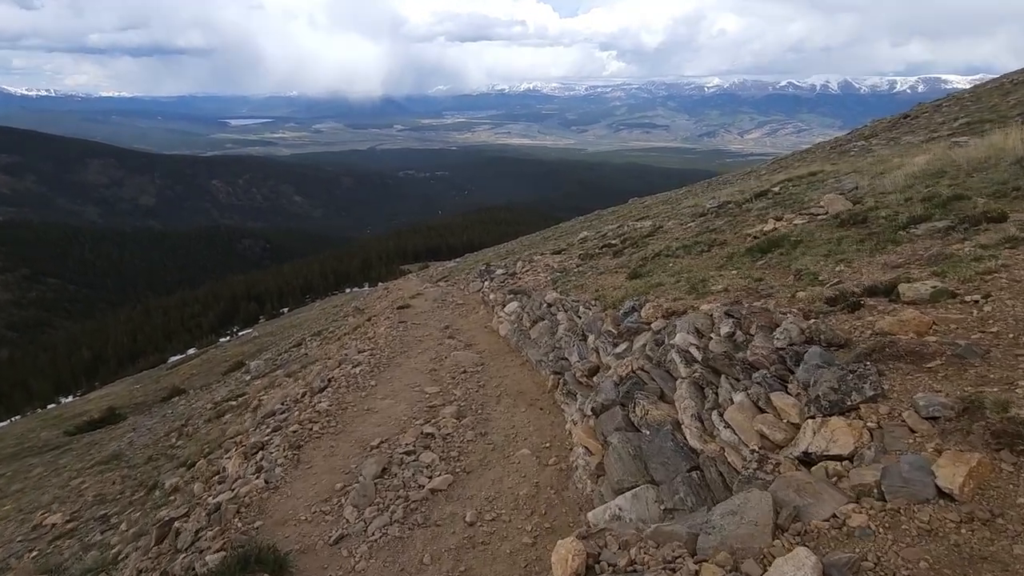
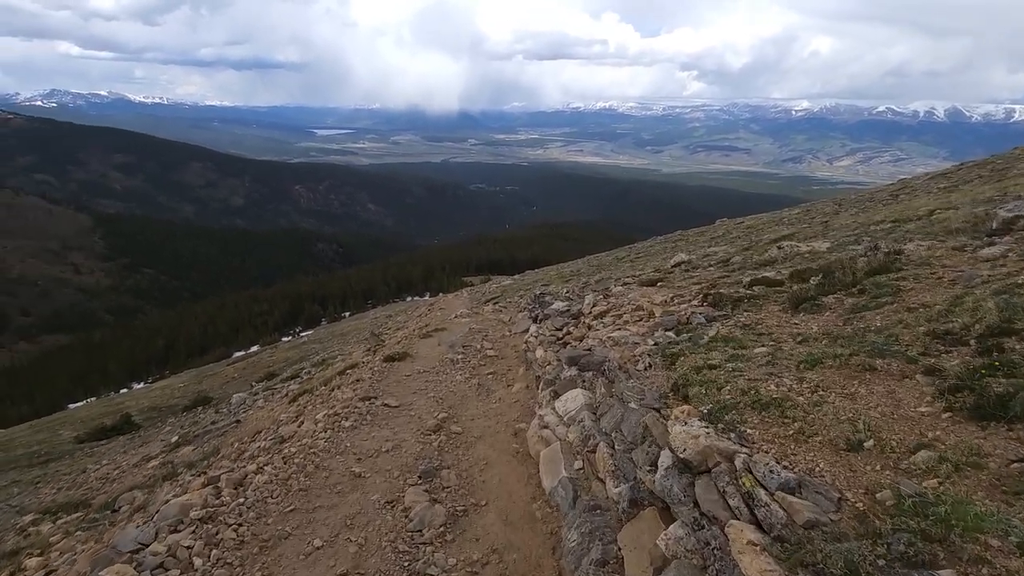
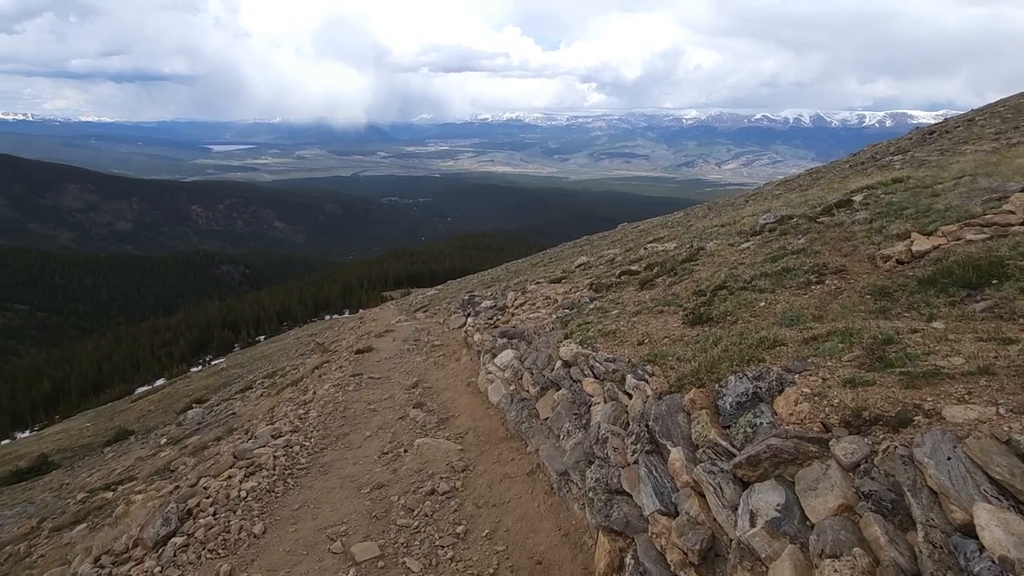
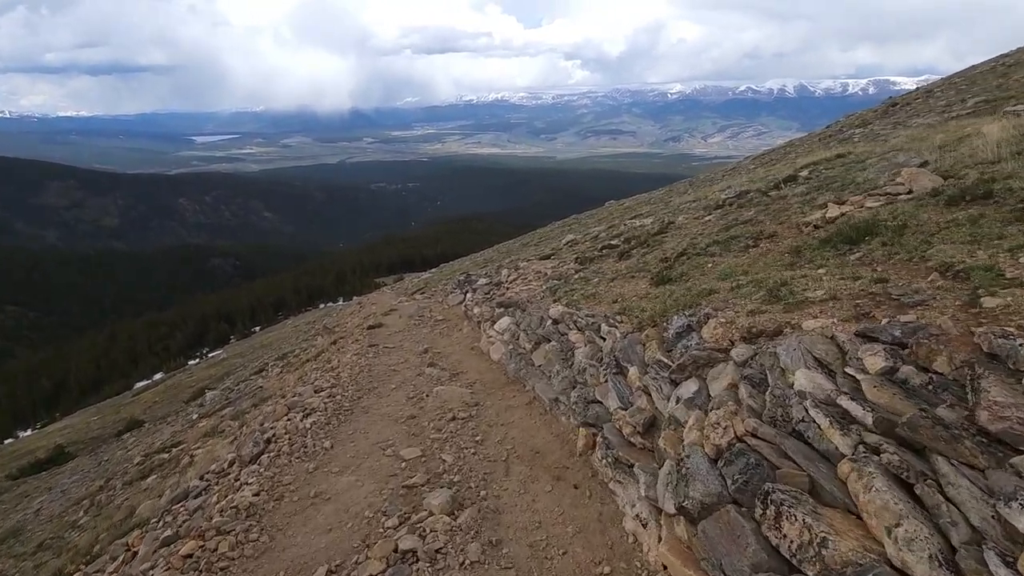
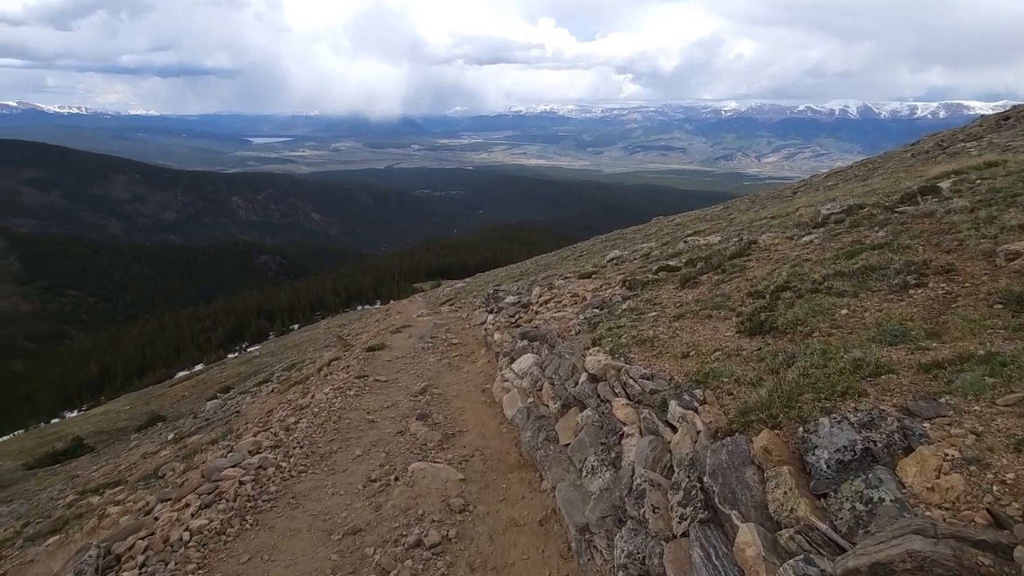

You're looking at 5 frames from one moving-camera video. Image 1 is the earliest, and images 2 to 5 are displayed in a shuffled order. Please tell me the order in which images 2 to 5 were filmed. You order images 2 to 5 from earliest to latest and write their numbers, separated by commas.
4, 3, 5, 2
